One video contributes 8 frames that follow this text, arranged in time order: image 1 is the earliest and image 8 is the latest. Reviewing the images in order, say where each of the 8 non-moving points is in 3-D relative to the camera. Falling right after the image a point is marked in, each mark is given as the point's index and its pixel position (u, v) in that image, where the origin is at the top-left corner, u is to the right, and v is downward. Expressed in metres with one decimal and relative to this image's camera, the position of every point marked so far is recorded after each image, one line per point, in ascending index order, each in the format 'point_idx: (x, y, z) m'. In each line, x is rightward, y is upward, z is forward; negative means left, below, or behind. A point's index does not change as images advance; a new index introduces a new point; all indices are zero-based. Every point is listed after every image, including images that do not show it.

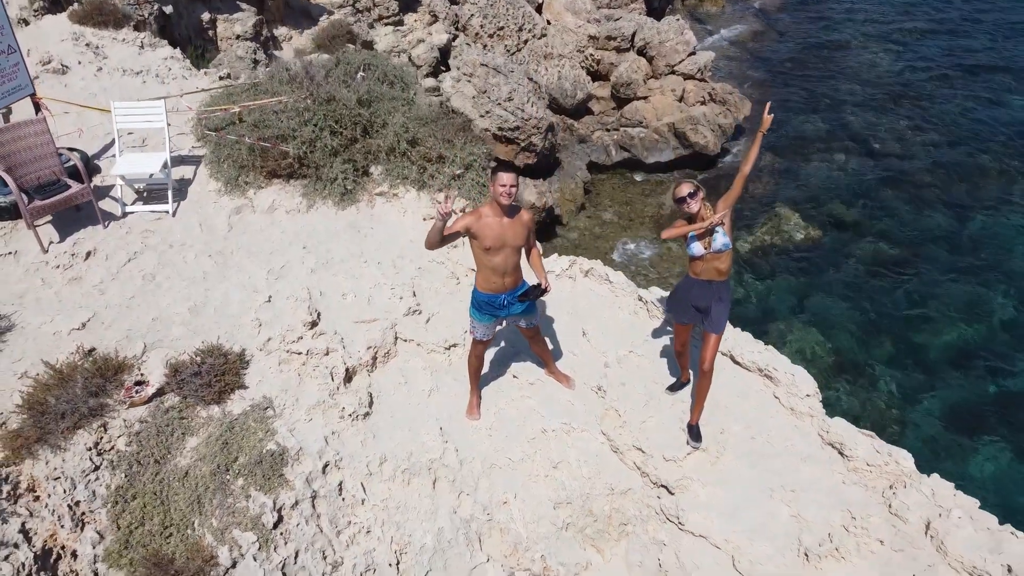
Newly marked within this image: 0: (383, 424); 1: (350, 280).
0: (-0.8, -0.9, +5.2) m
1: (-1.2, 0.0, +6.1) m
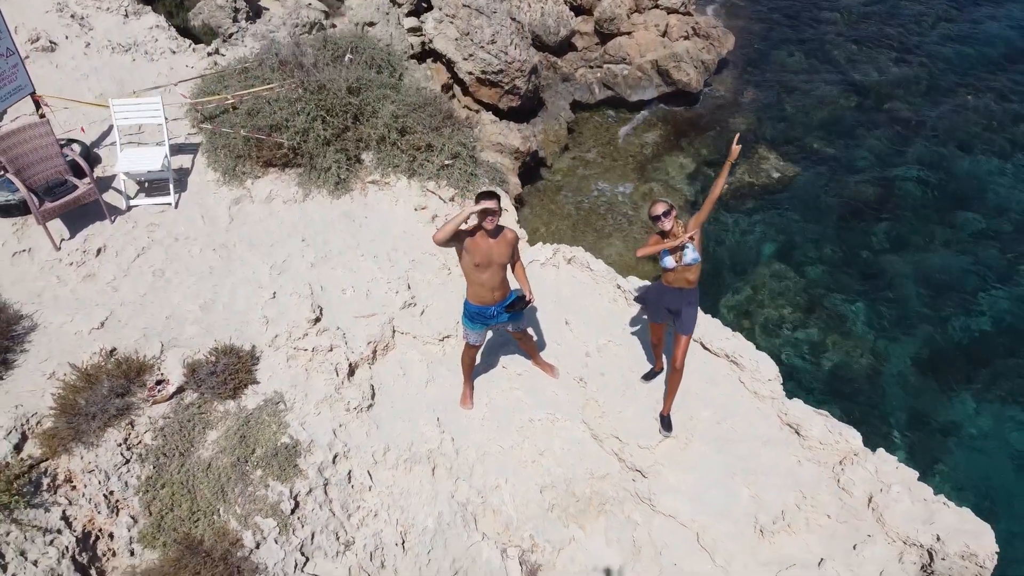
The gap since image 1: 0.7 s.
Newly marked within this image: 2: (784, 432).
0: (-0.9, -0.9, +5.8) m
1: (-1.3, +0.1, +6.5) m
2: (+2.0, -1.1, +5.8) m
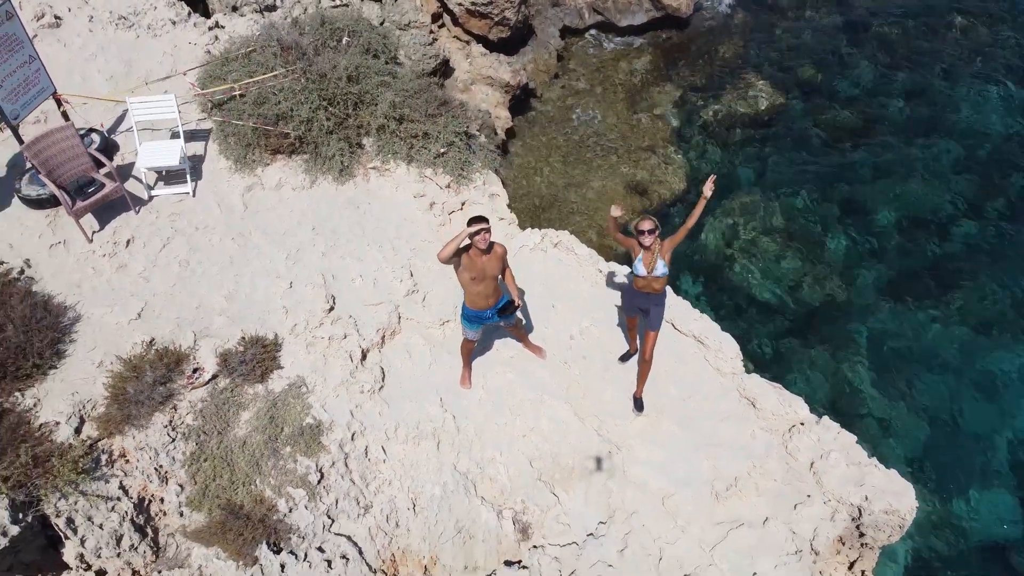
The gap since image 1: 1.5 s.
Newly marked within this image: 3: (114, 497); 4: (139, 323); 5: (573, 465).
0: (-1.0, -0.9, +6.6) m
1: (-1.4, +0.2, +7.2) m
2: (+1.9, -1.0, +6.6) m
3: (-3.0, -1.5, +6.1) m
4: (-3.1, -0.3, +6.8) m
5: (+0.5, -1.4, +6.3) m
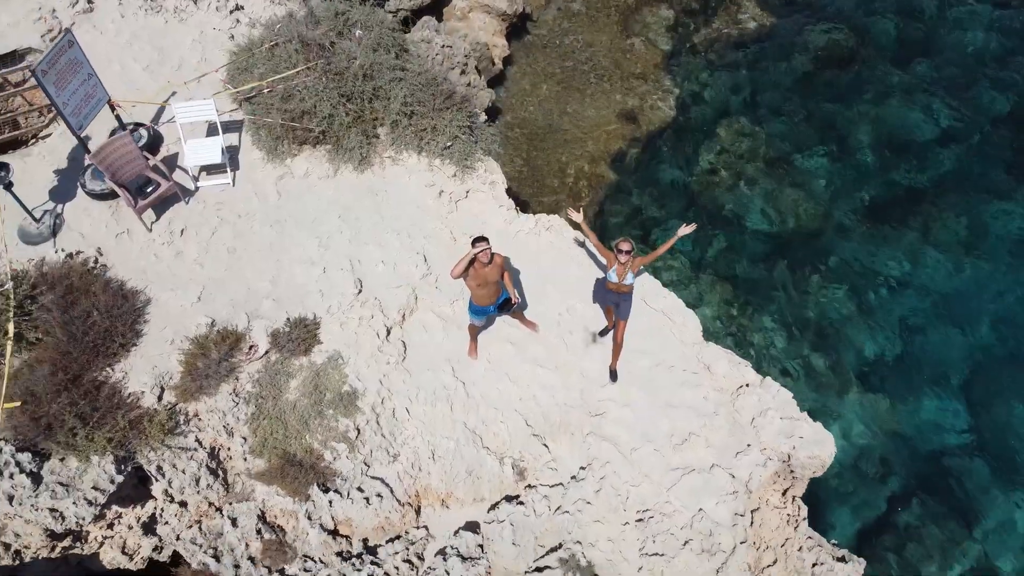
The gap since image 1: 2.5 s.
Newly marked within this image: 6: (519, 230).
0: (-1.0, -0.8, +8.0) m
1: (-1.4, +0.4, +8.5) m
2: (+1.9, -0.9, +8.1) m
3: (-3.0, -1.5, +7.7) m
4: (-3.1, -0.2, +8.1) m
5: (+0.5, -1.3, +7.8) m
6: (+0.1, +0.6, +8.8) m
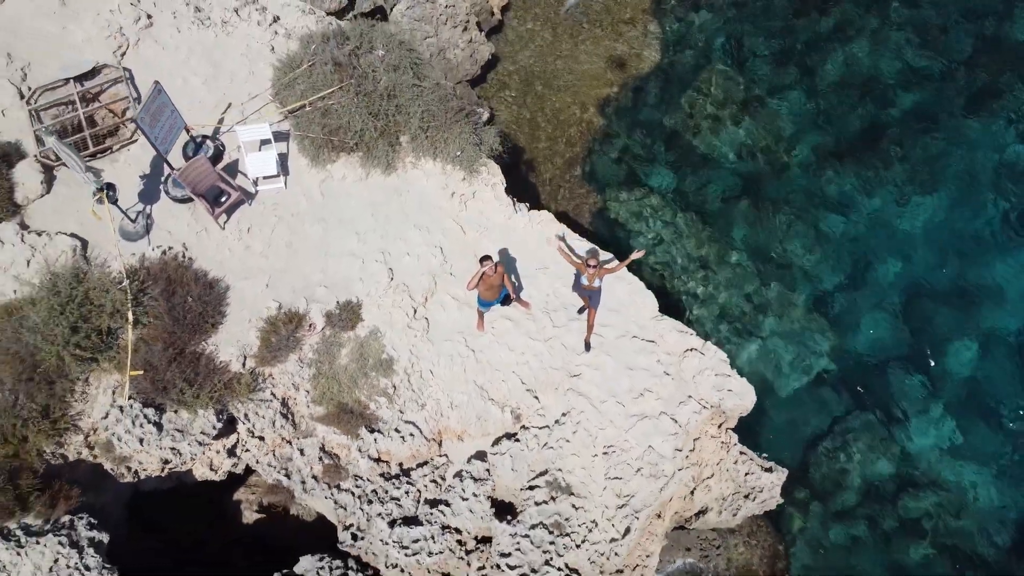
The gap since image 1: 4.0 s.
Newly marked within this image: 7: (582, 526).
0: (-1.0, -0.6, +10.4) m
1: (-1.4, +0.6, +10.7) m
2: (+1.9, -0.7, +10.6) m
3: (-3.0, -1.4, +10.2) m
4: (-3.2, 0.0, +10.4) m
5: (+0.5, -1.2, +10.3) m
6: (+0.1, +0.8, +11.0) m
7: (+0.9, -3.1, +10.4) m
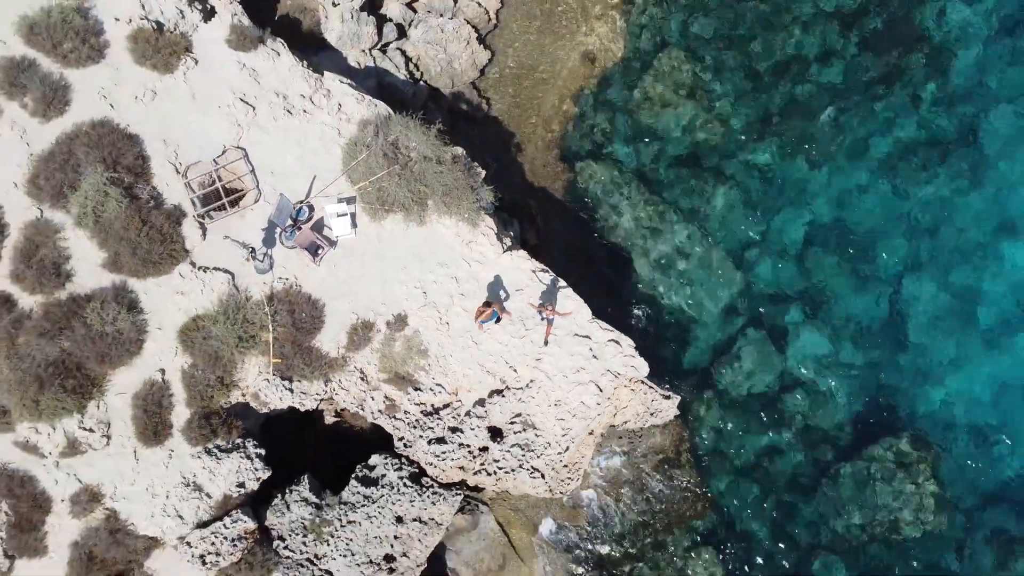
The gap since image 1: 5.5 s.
0: (-1.2, -0.9, +17.0) m
1: (-1.7, +0.3, +17.0) m
2: (+1.6, -1.0, +17.1) m
3: (-3.2, -1.8, +16.9) m
4: (-3.4, -0.4, +16.9) m
5: (+0.2, -1.5, +17.0) m
6: (-0.2, +0.6, +17.2) m
7: (+0.6, -3.4, +17.5) m
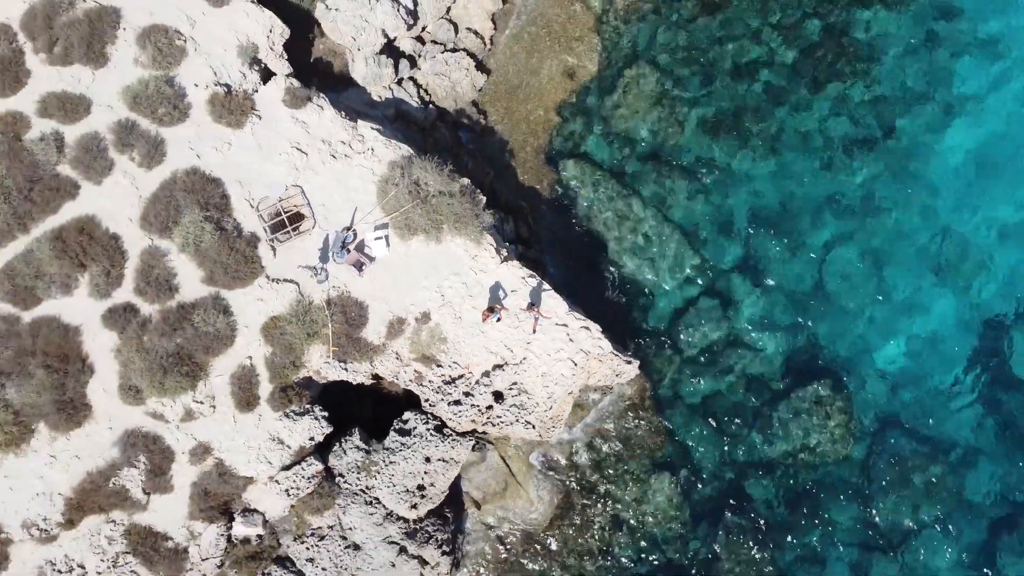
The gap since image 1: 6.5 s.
0: (-1.3, -1.0, +22.7) m
1: (-1.8, +0.2, +22.6) m
2: (+1.5, -1.0, +22.9) m
3: (-3.3, -1.9, +22.7) m
4: (-3.5, -0.5, +22.5) m
5: (+0.1, -1.6, +22.8) m
6: (-0.3, +0.5, +22.8) m
7: (+0.6, -3.4, +23.5) m
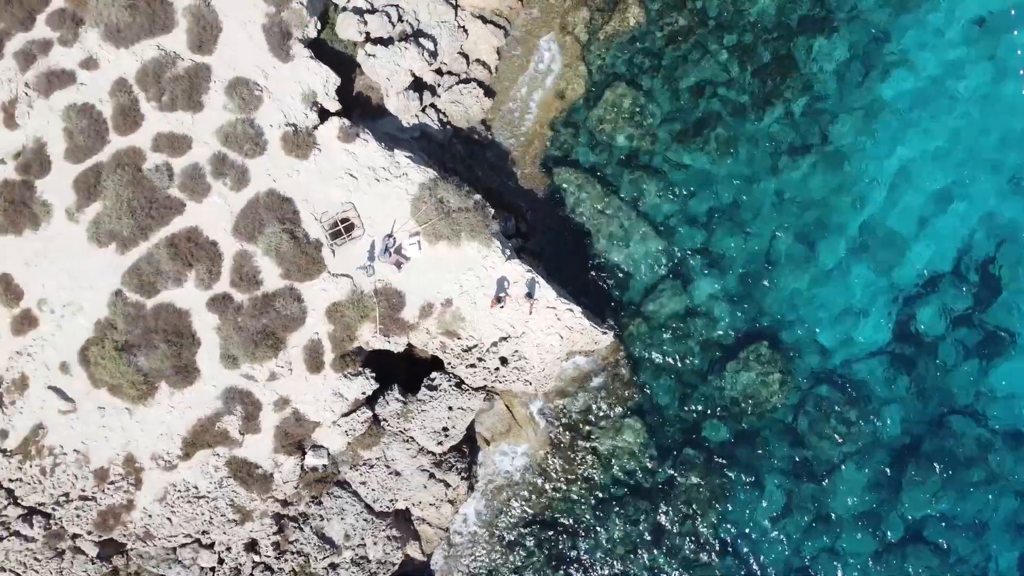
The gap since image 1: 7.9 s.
0: (-1.3, -0.7, +30.0) m
1: (-1.7, +0.5, +29.8) m
2: (+1.6, -0.7, +30.2) m
3: (-3.2, -1.6, +30.1) m
4: (-3.4, -0.2, +29.8) m
5: (+0.2, -1.3, +30.1) m
6: (-0.2, +0.8, +30.0) m
7: (+0.7, -3.0, +31.0) m
